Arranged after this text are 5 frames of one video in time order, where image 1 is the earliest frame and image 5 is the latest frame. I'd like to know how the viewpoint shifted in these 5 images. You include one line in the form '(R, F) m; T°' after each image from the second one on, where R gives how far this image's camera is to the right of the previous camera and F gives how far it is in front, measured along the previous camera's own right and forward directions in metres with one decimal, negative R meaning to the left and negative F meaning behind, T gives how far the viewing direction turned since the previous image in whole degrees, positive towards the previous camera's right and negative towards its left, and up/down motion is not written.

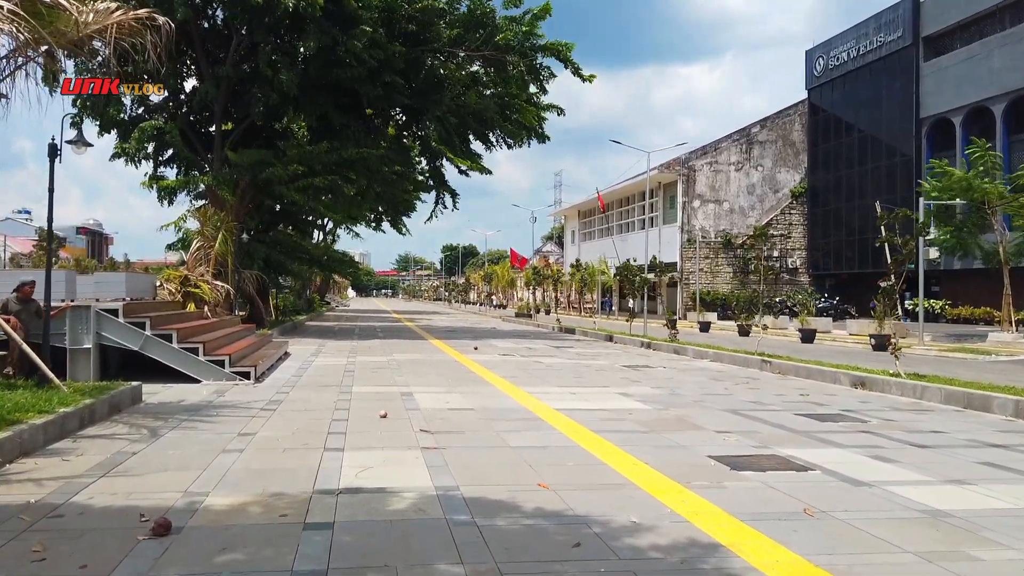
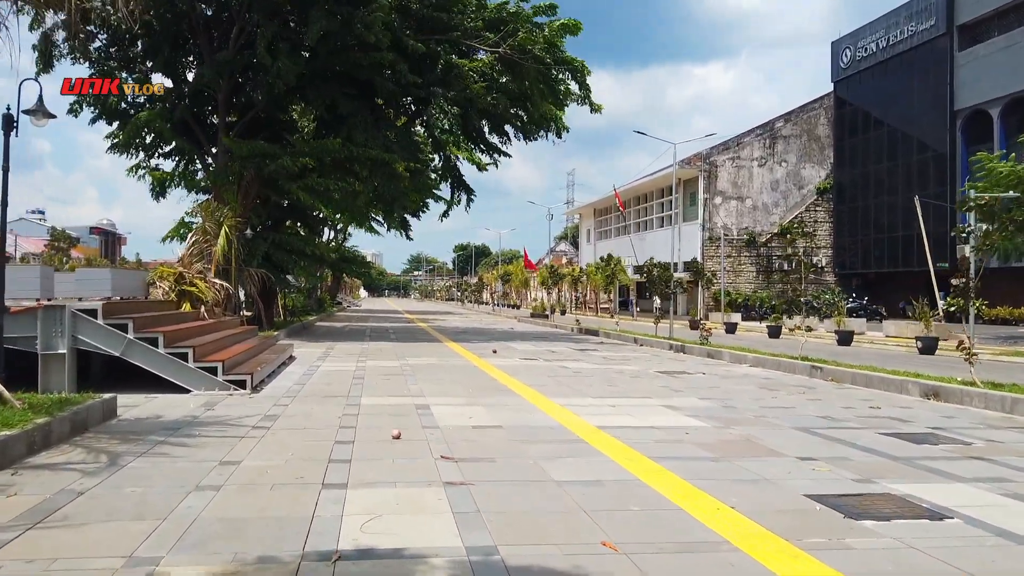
(-0.2, +1.4) m; -1°
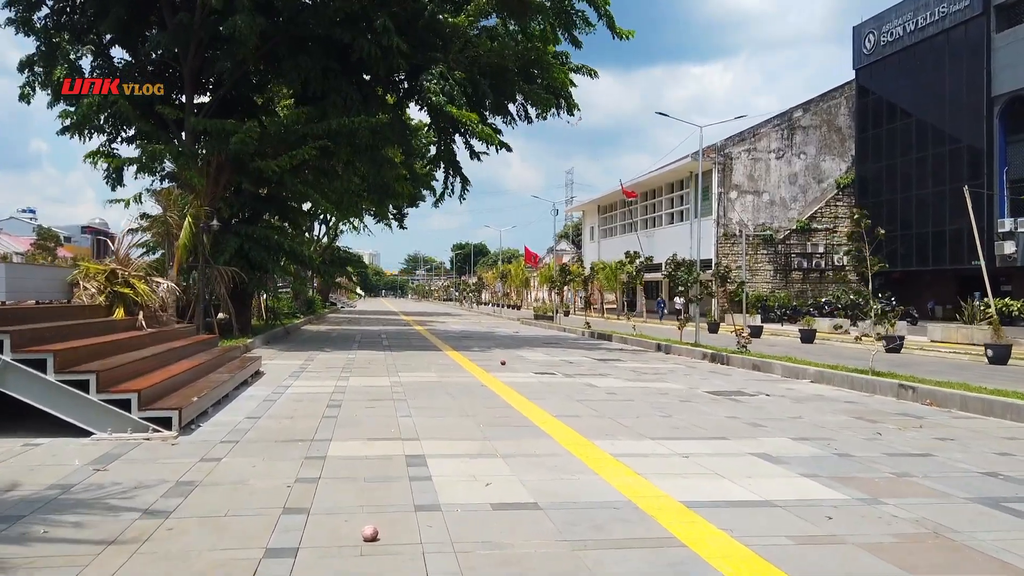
(-0.3, +2.8) m; 0°
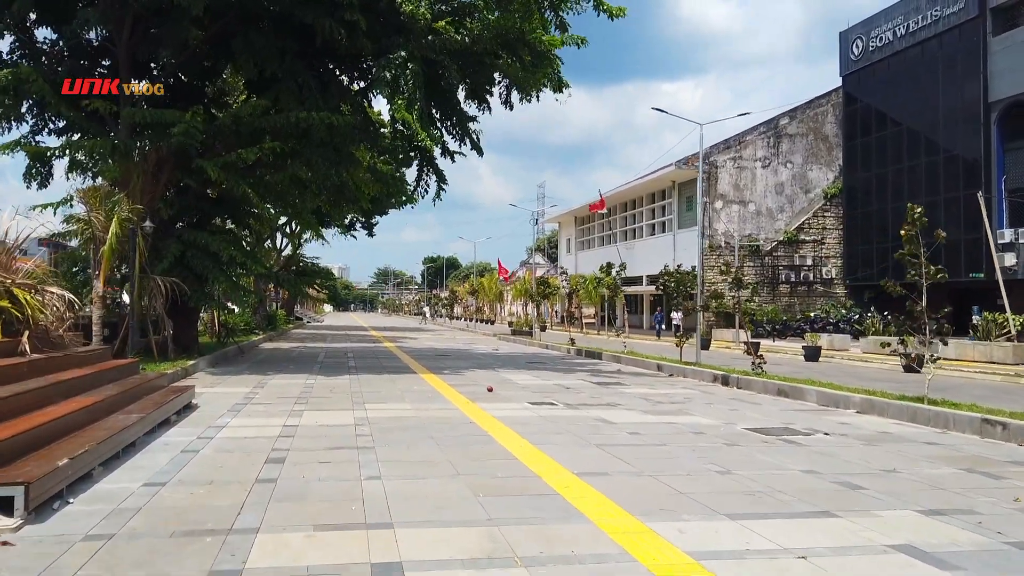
(-0.3, +2.4) m; +2°
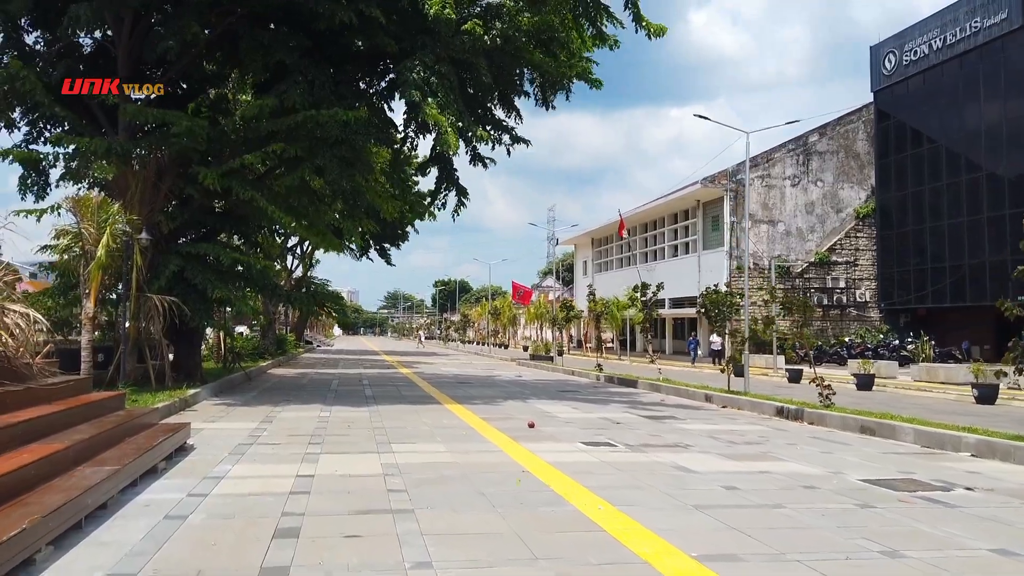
(-0.6, +1.7) m; -1°
